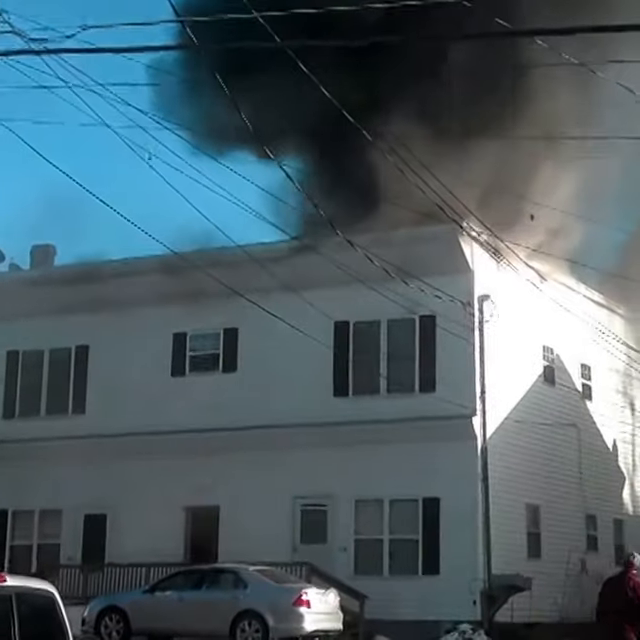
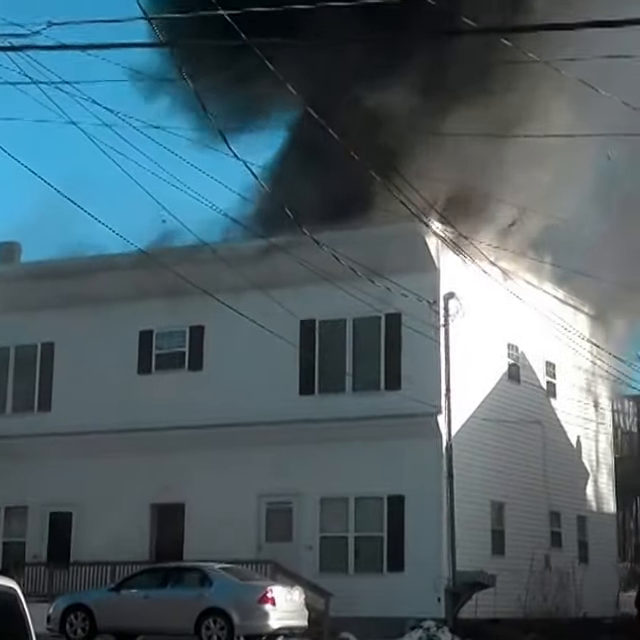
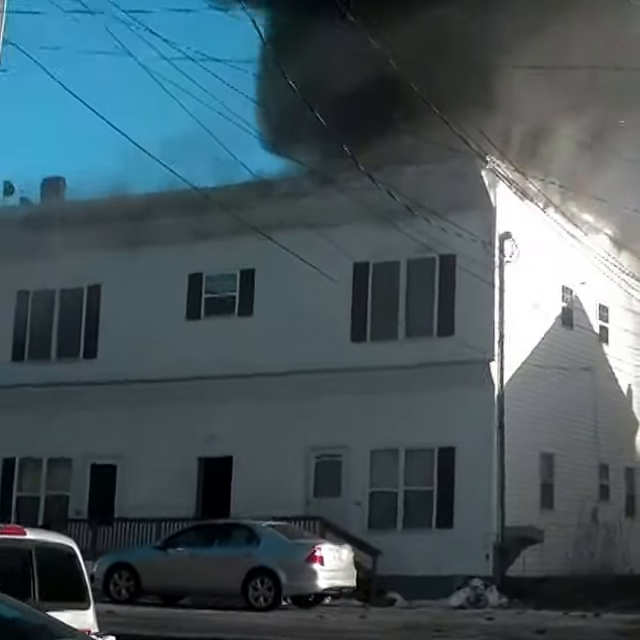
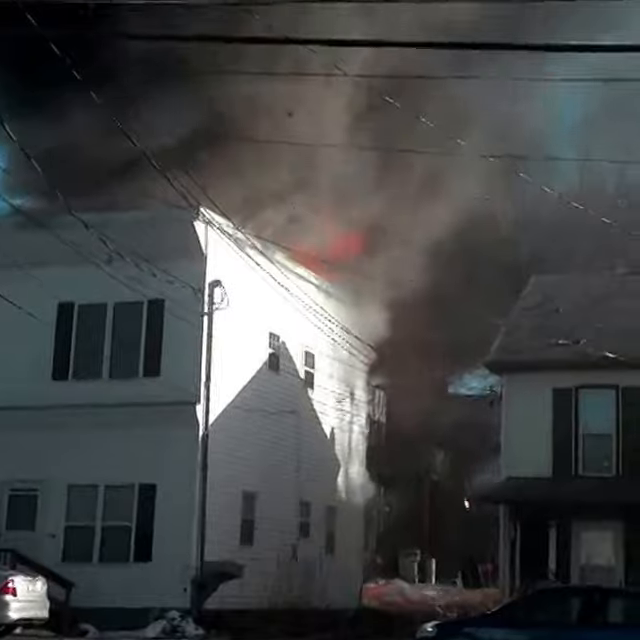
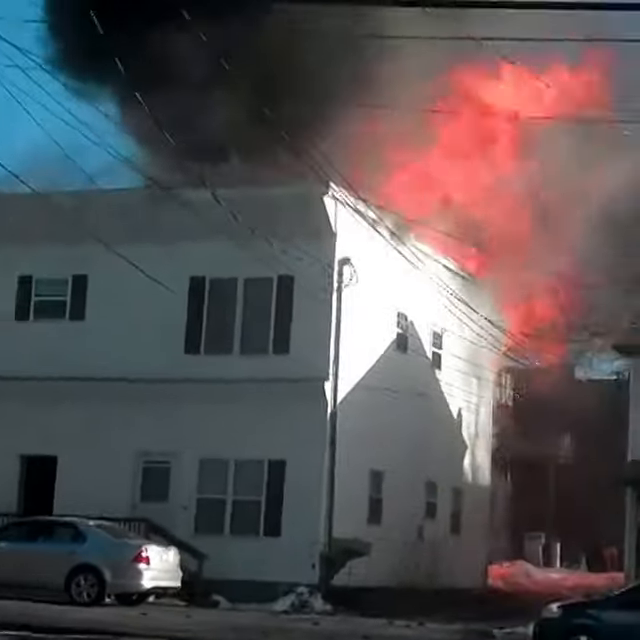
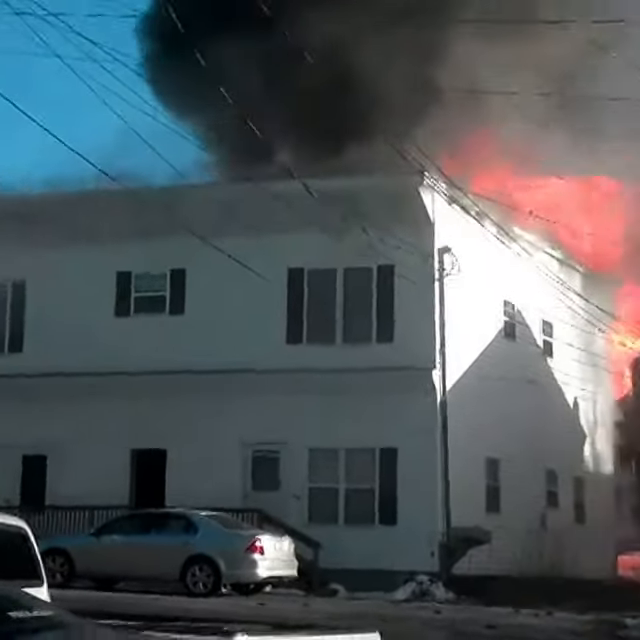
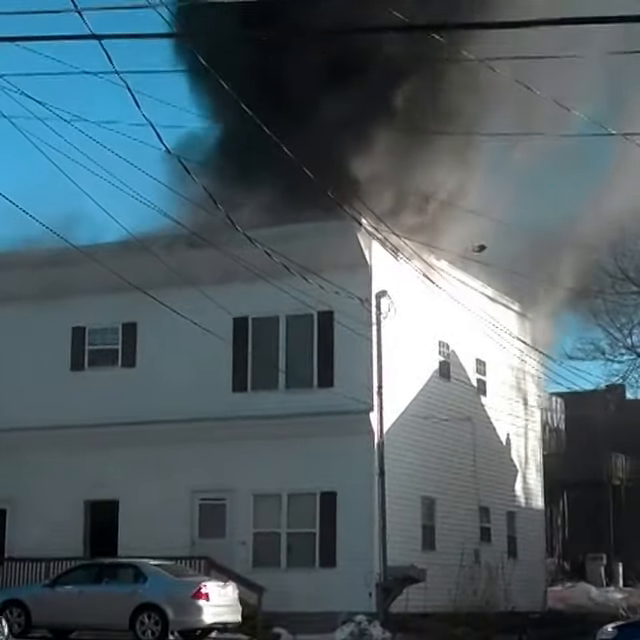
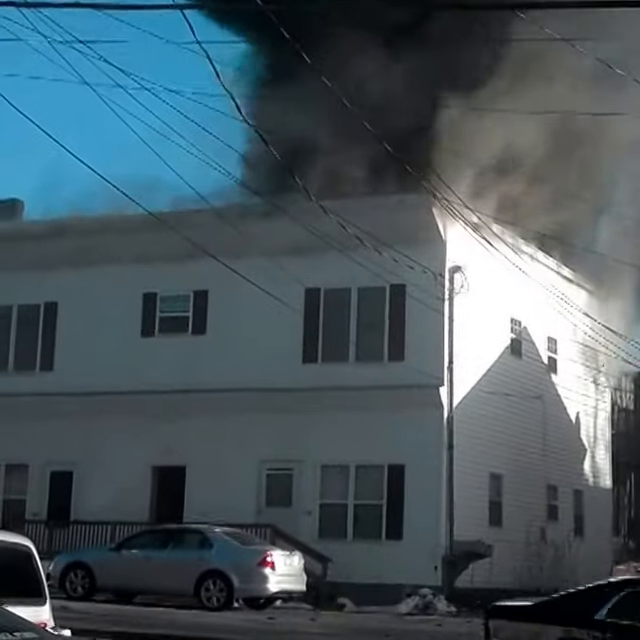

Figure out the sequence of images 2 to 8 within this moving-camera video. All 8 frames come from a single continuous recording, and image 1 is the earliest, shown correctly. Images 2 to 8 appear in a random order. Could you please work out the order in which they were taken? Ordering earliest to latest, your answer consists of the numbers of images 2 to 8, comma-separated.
2, 7, 8, 3, 6, 5, 4
